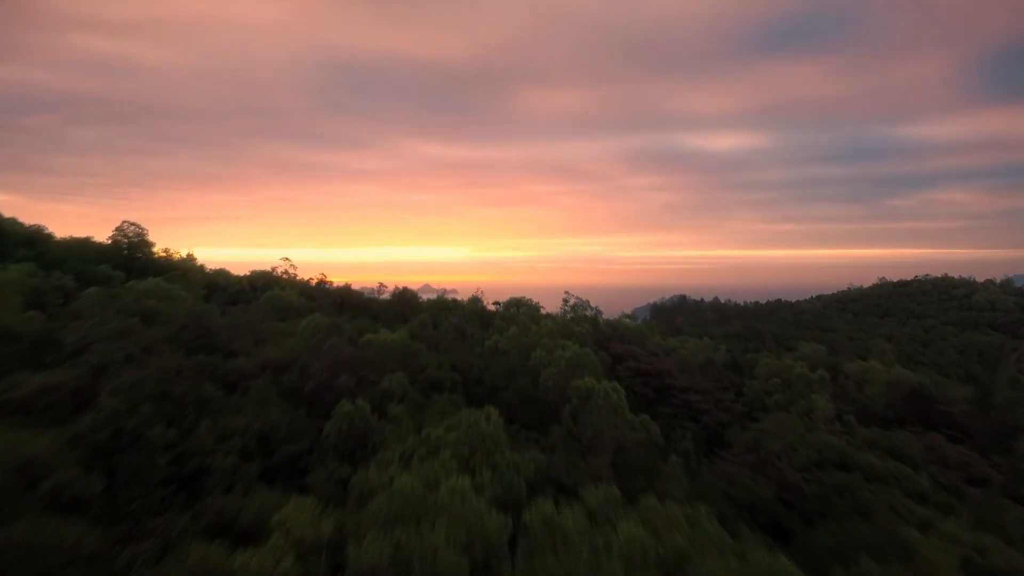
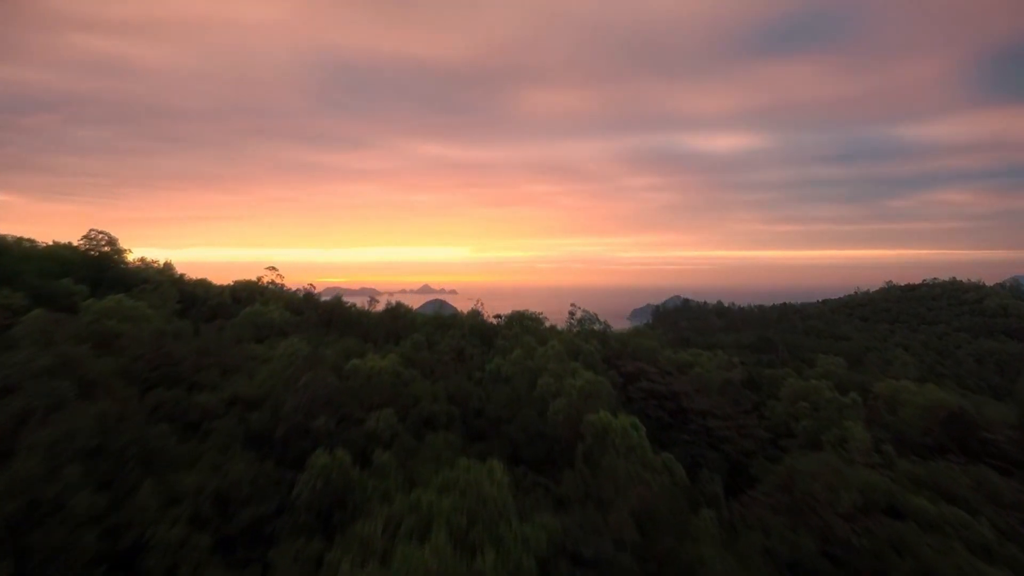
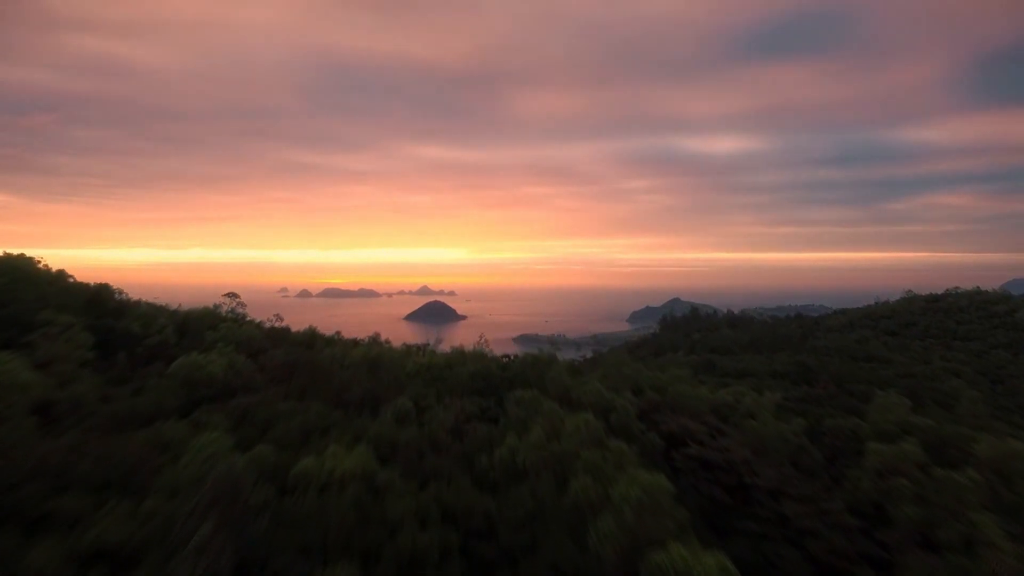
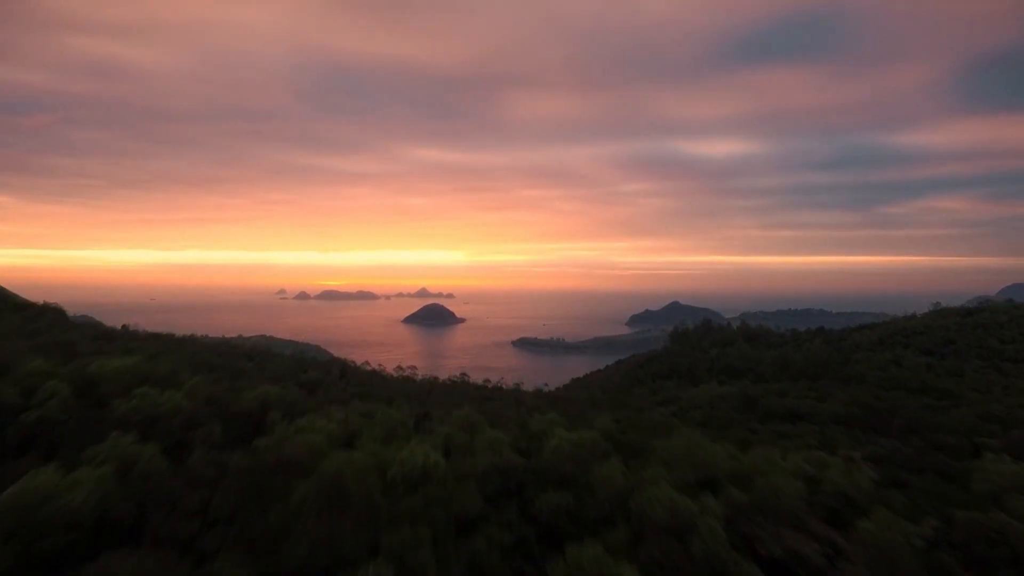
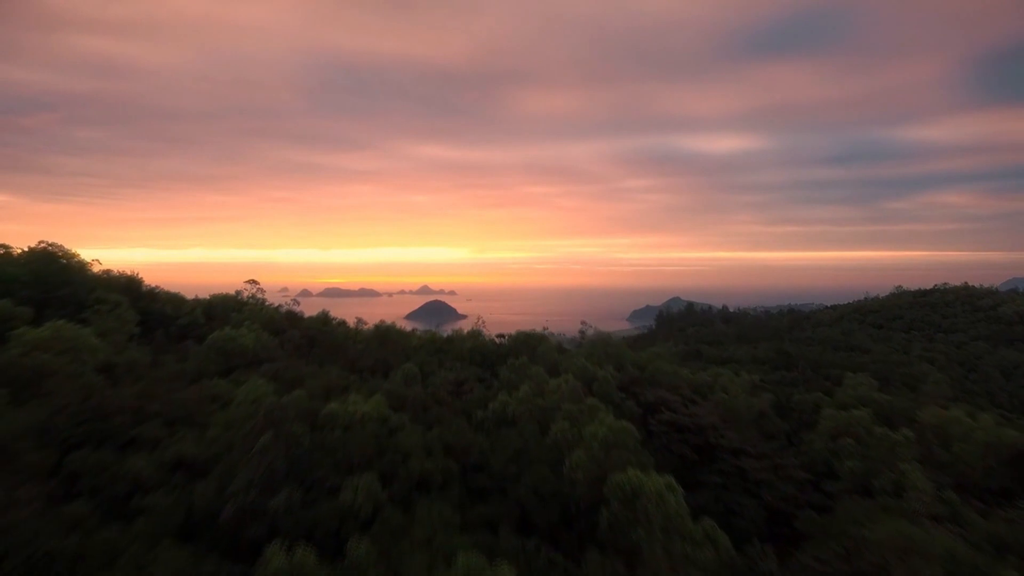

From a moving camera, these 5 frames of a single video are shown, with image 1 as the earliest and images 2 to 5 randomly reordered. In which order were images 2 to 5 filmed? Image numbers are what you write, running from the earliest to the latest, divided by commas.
2, 5, 3, 4
